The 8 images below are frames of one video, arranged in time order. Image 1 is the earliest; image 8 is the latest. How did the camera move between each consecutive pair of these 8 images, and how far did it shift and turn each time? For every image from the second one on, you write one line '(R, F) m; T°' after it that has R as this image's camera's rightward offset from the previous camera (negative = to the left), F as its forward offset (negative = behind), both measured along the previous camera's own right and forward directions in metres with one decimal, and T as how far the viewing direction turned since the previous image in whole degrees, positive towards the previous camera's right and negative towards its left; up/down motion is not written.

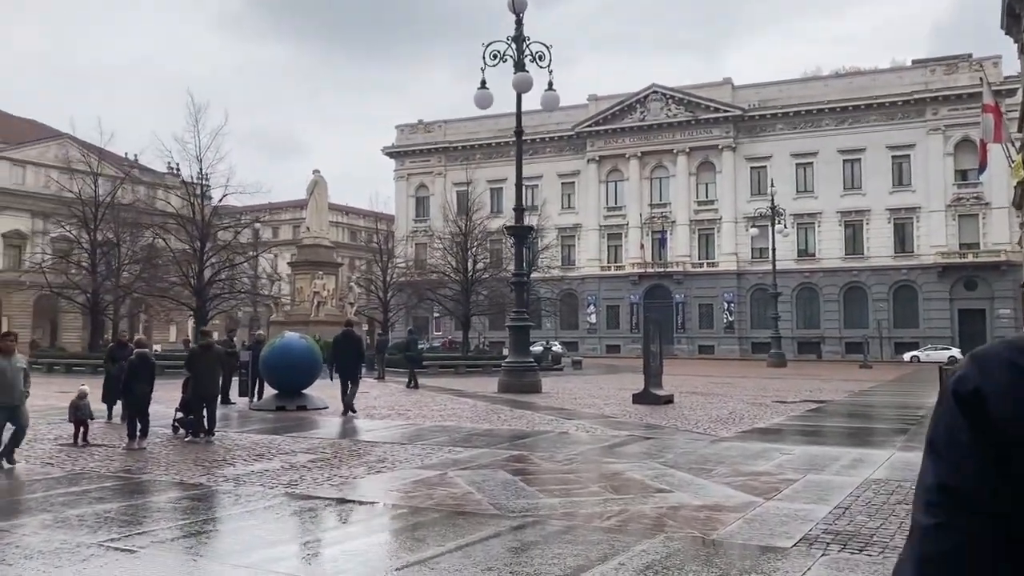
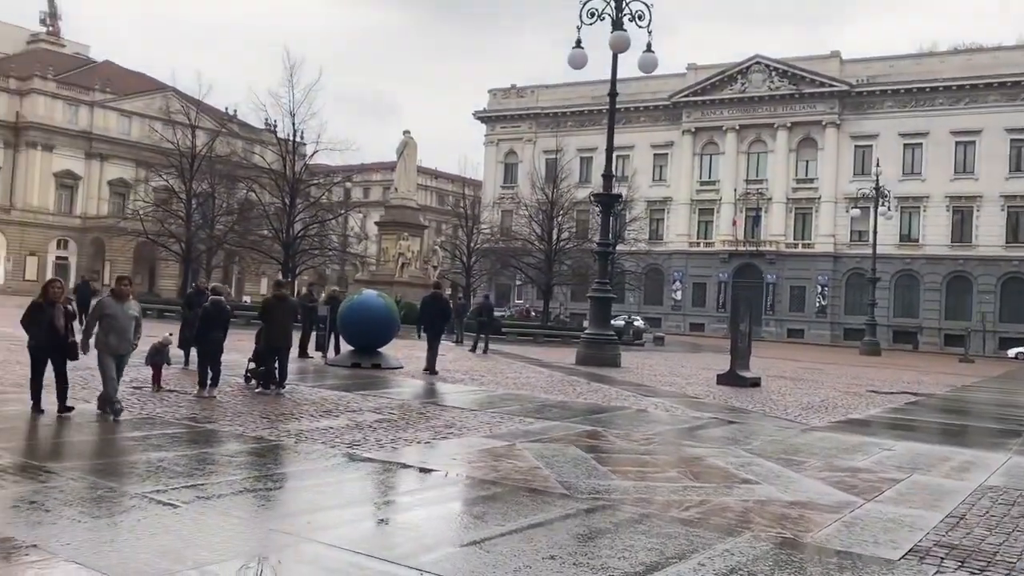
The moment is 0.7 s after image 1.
(0.0, +0.6) m; -6°
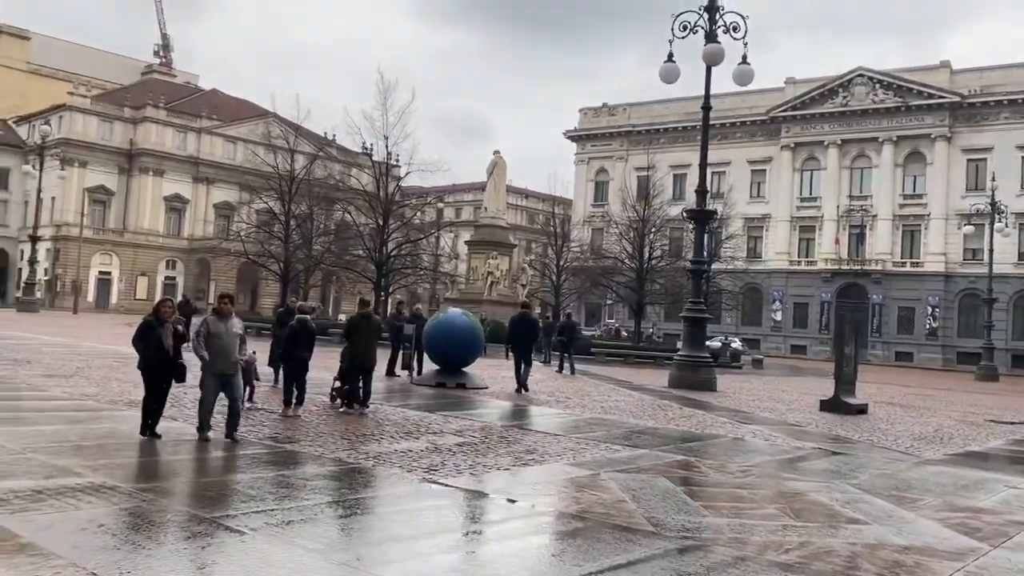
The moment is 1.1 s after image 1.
(+0.1, +0.4) m; -6°
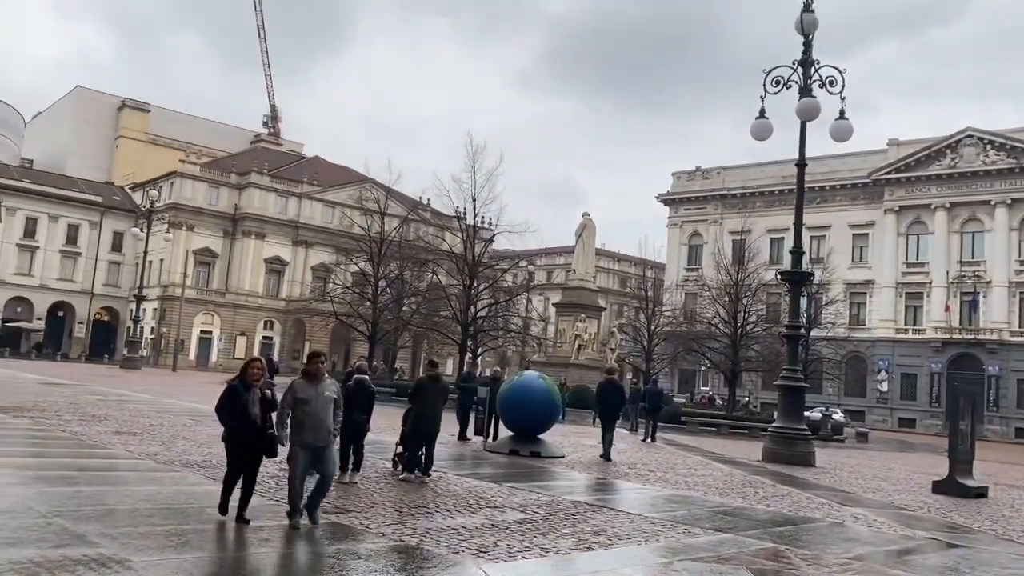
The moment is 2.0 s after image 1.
(+0.2, +0.7) m; -6°
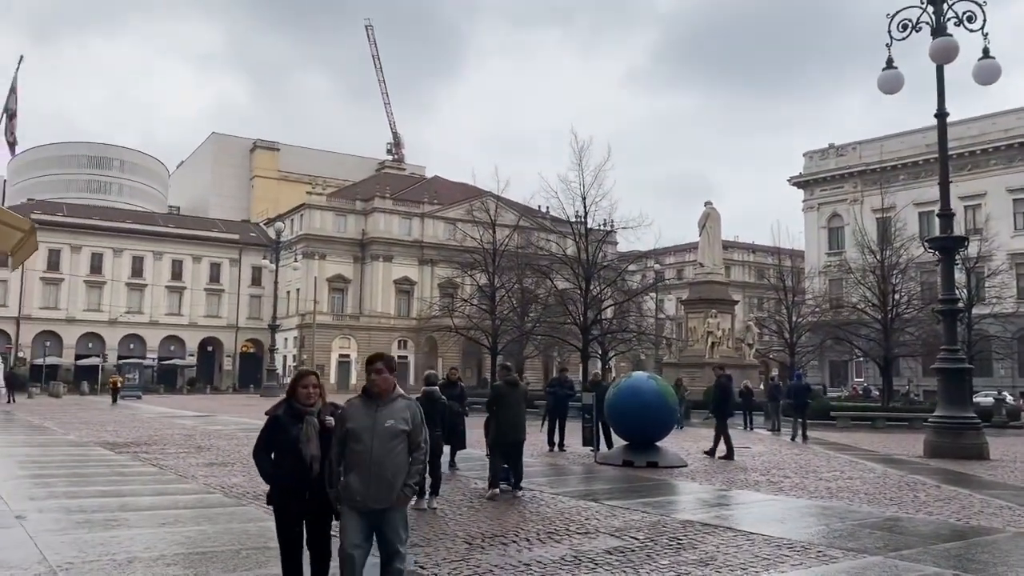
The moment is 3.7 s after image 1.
(+0.5, +1.4) m; -9°
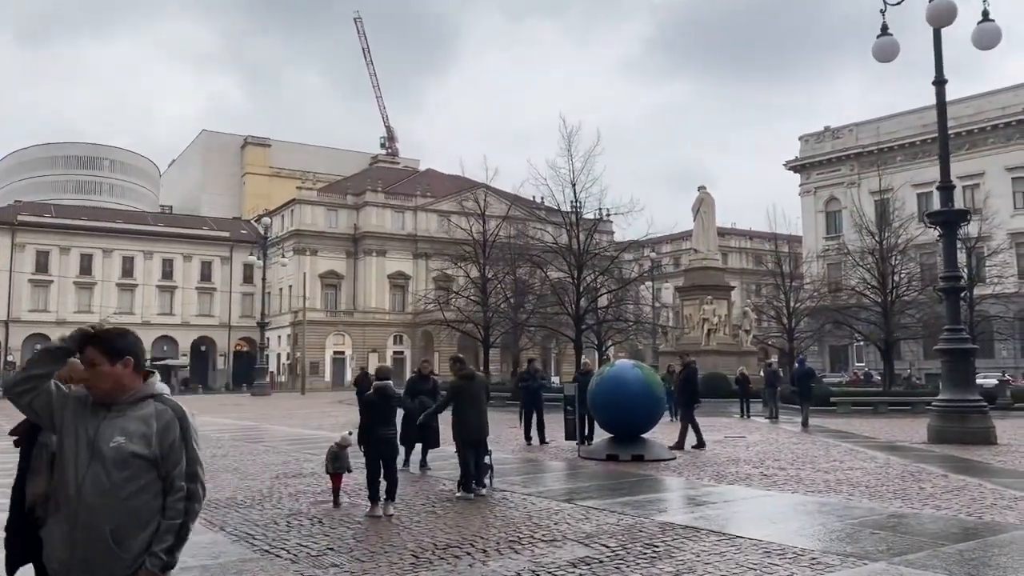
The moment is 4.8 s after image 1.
(+0.4, +0.9) m; 0°
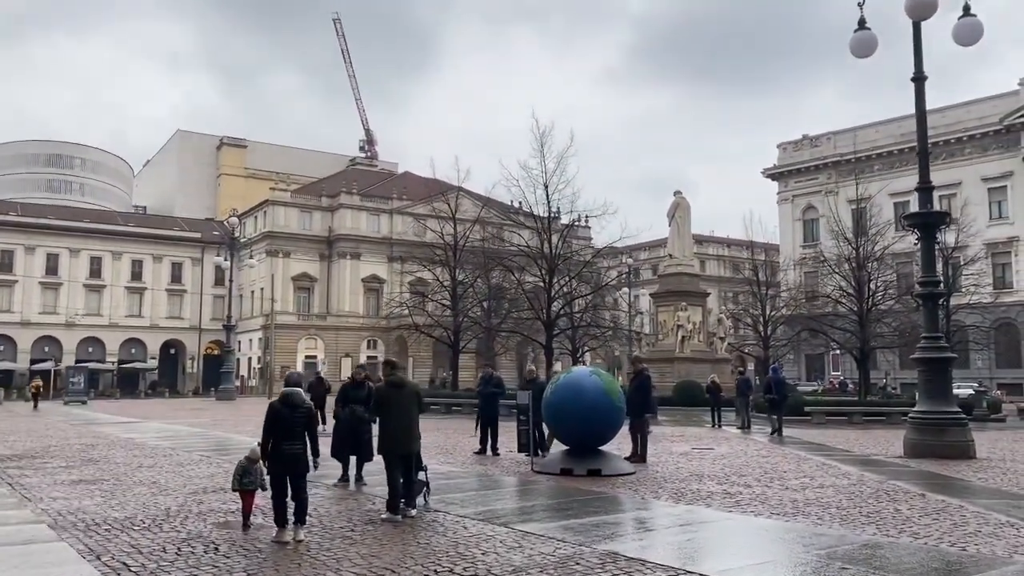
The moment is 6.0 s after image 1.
(+0.4, +0.9) m; +1°
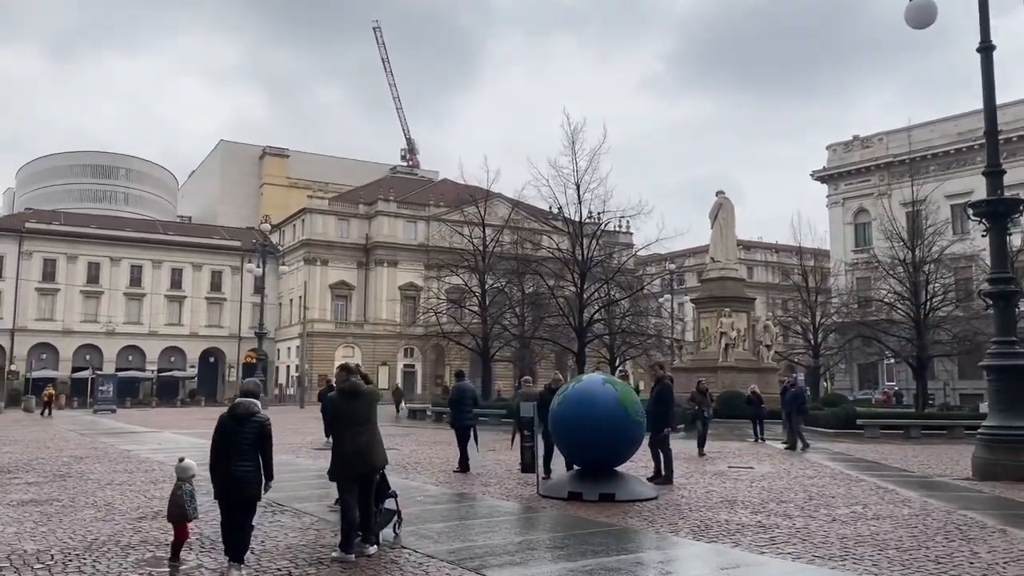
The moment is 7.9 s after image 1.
(+0.5, +1.5) m; -3°
